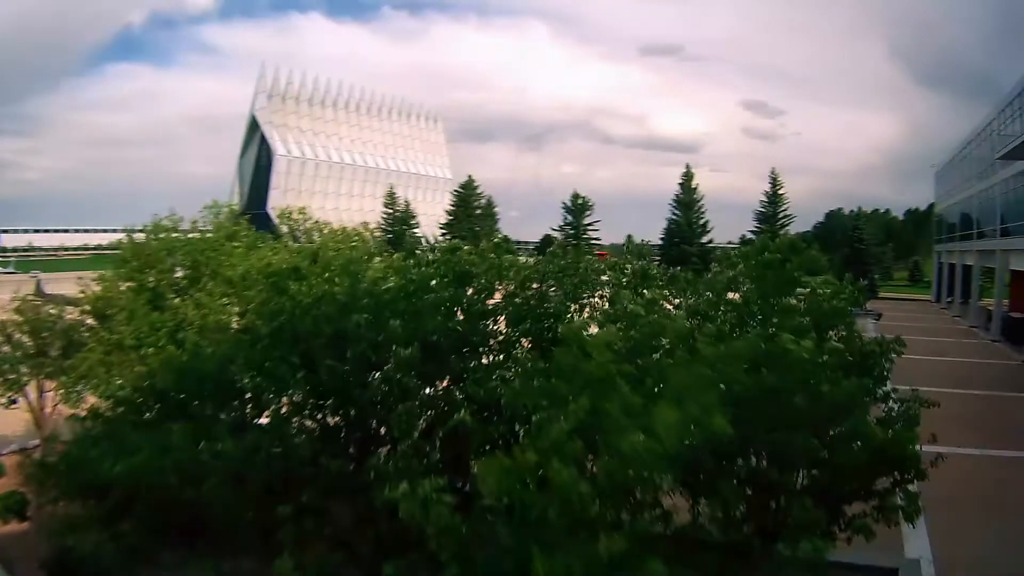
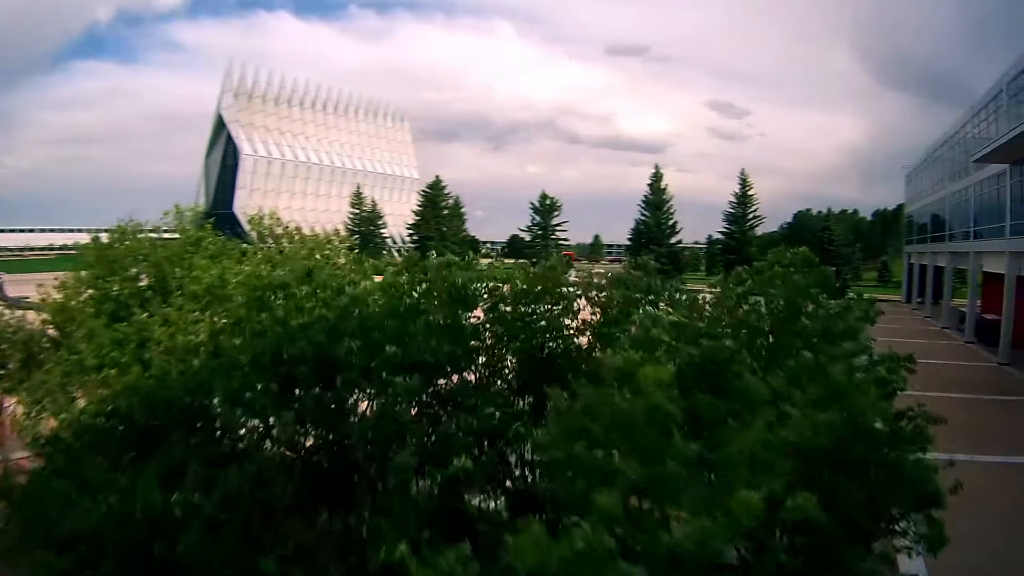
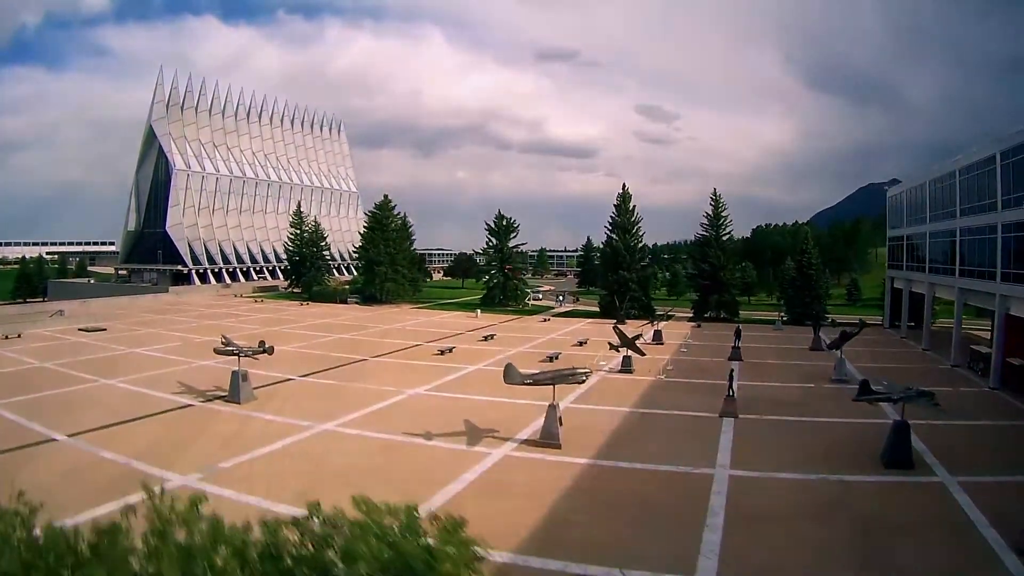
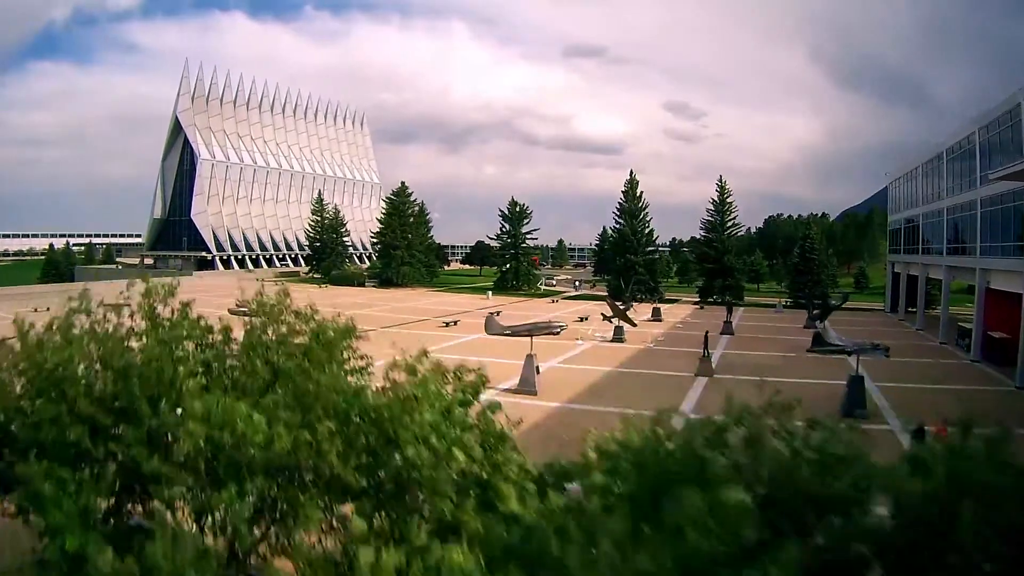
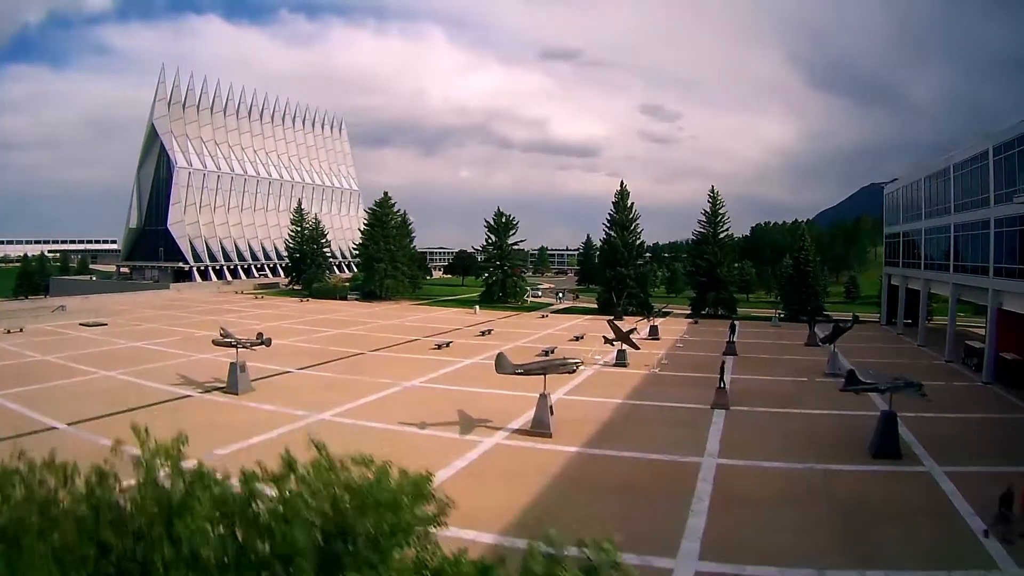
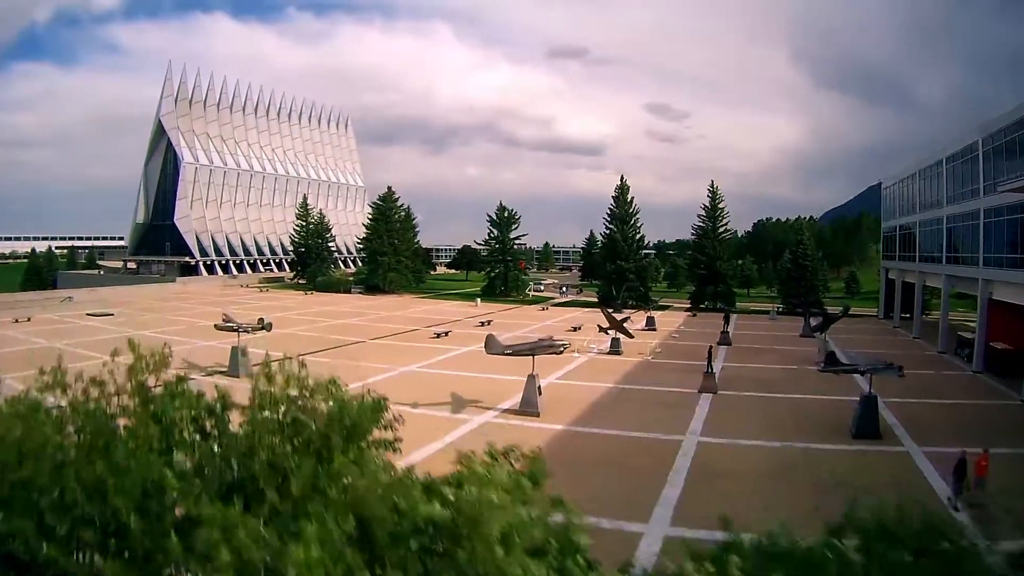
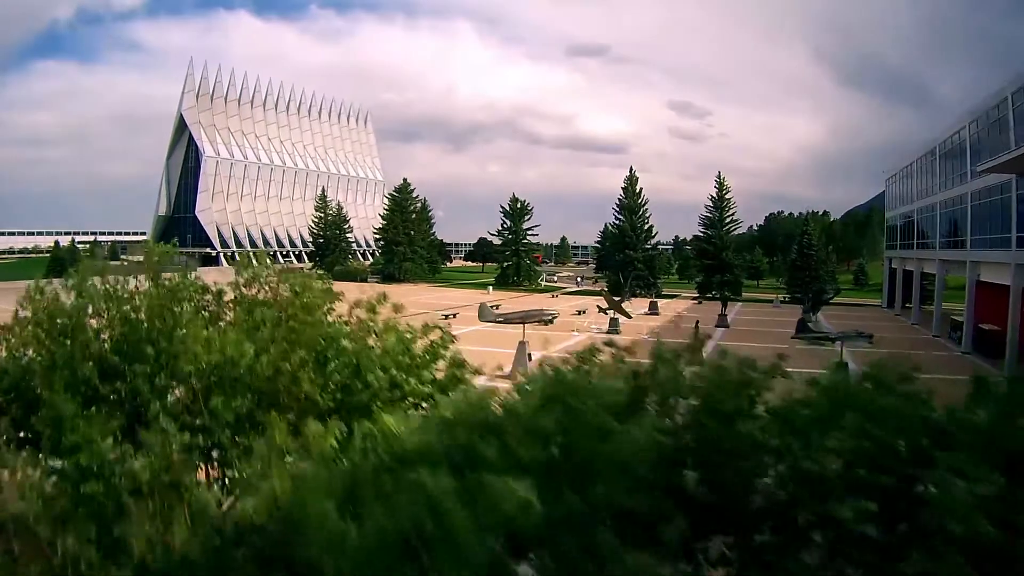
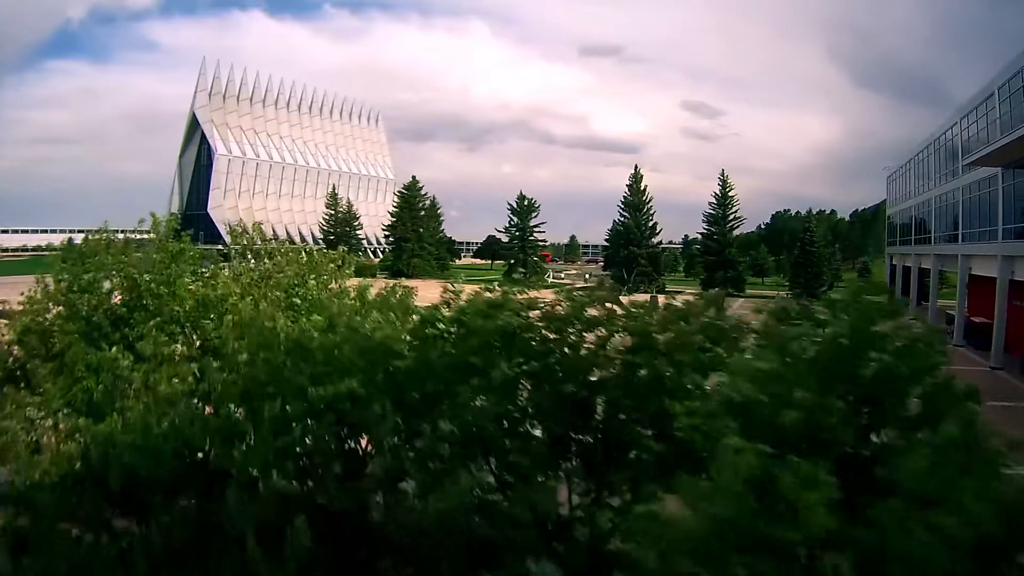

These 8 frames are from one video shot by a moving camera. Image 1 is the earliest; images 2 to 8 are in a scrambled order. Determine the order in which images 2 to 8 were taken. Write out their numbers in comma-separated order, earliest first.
2, 8, 7, 4, 6, 5, 3
